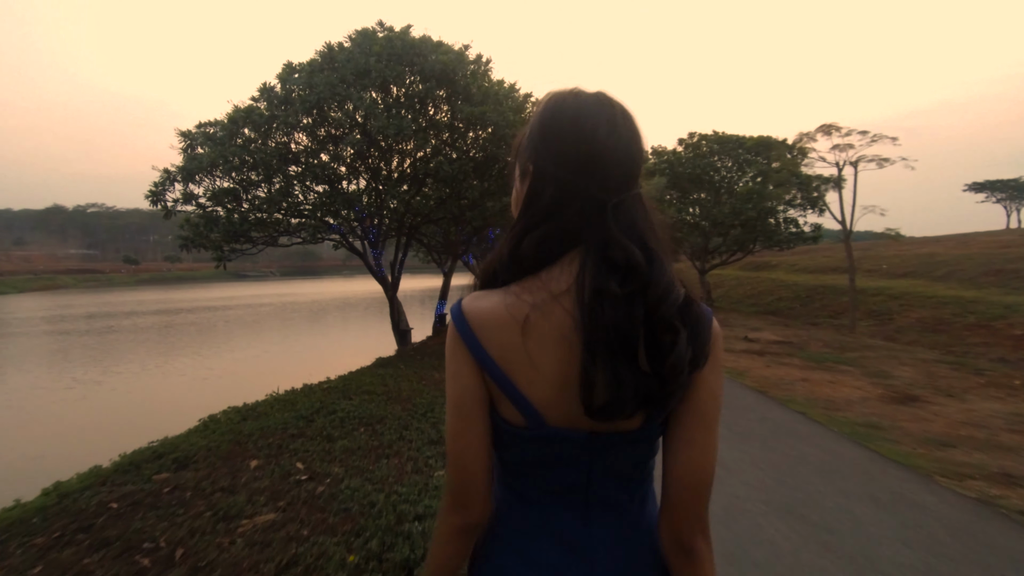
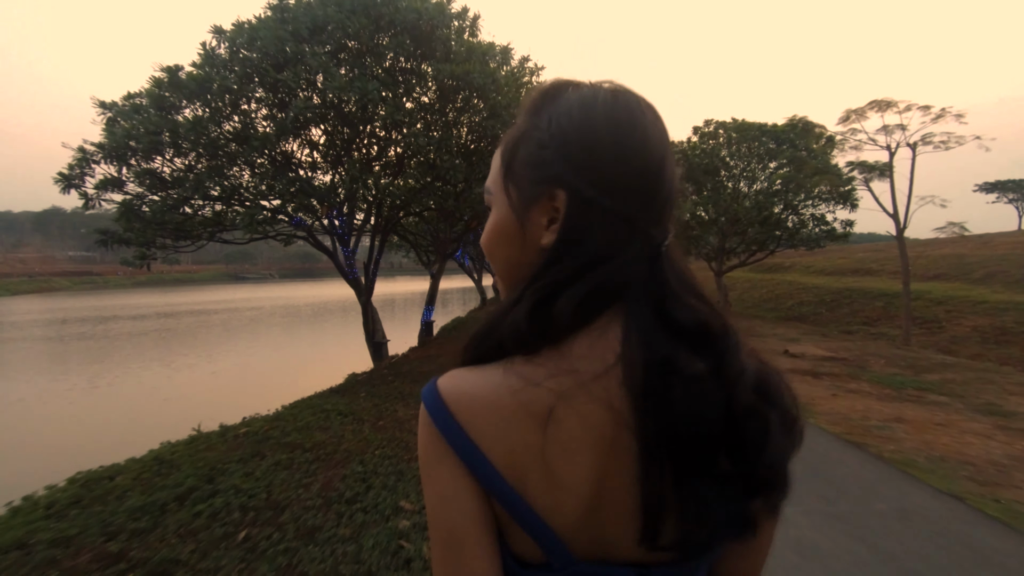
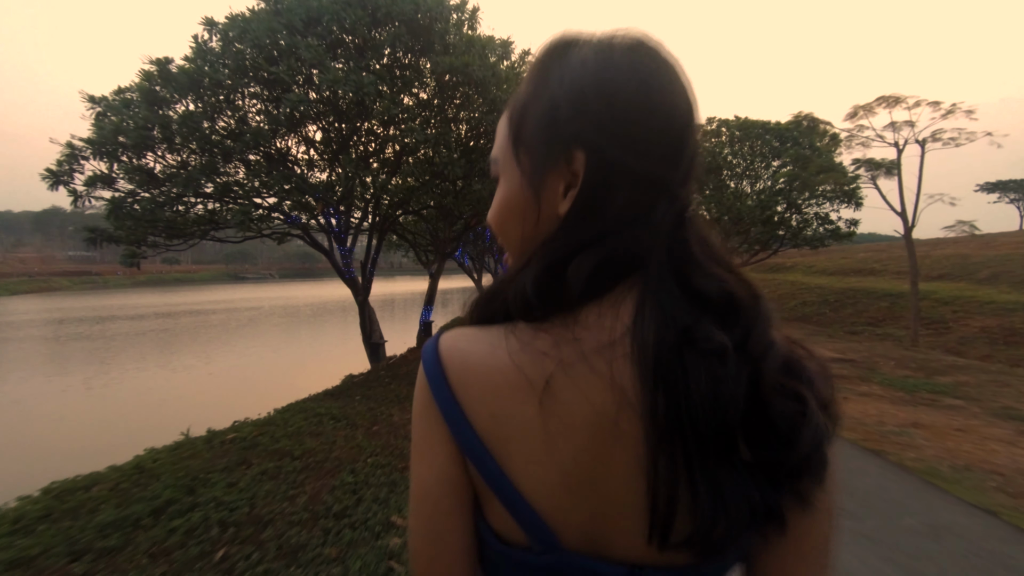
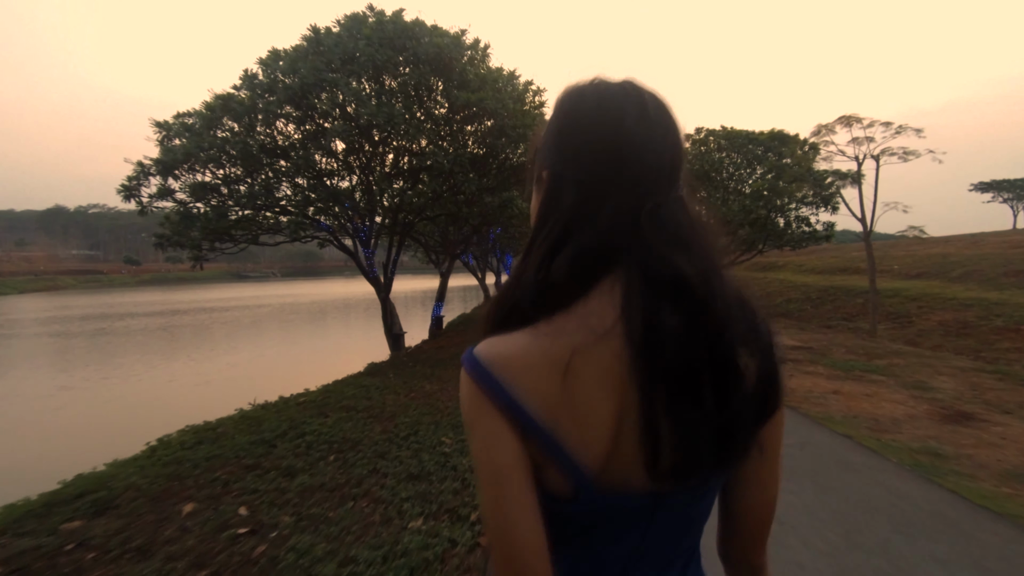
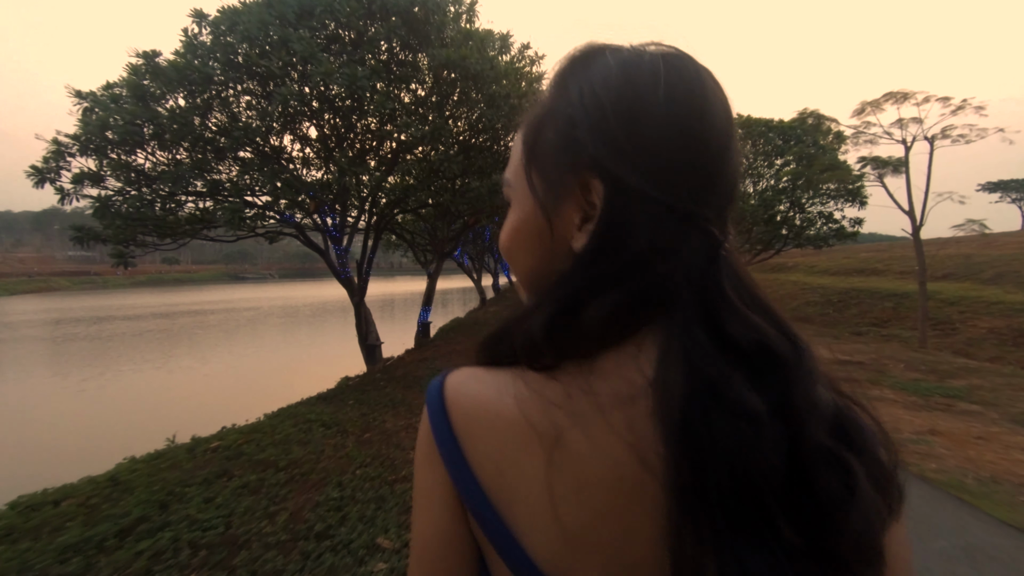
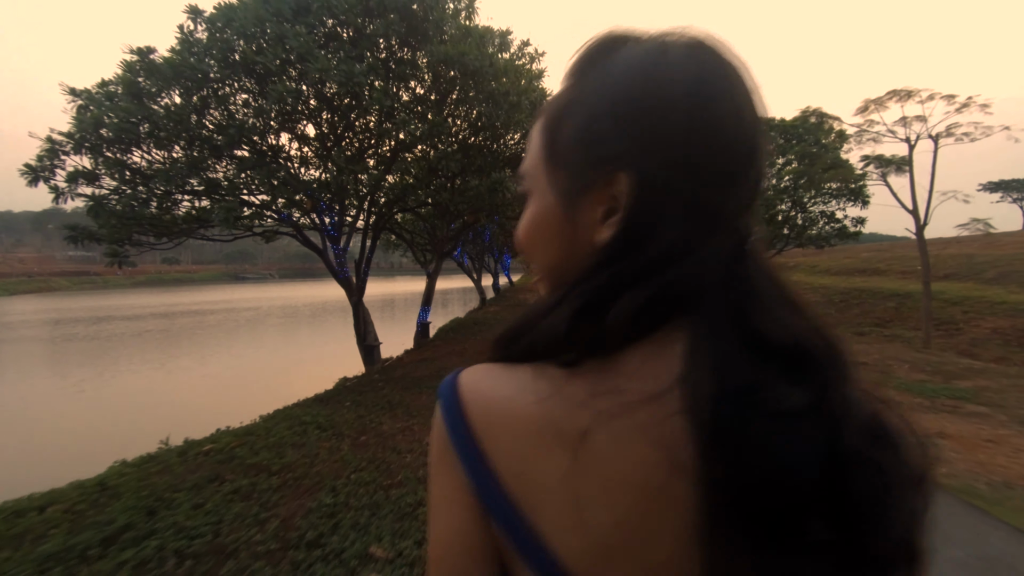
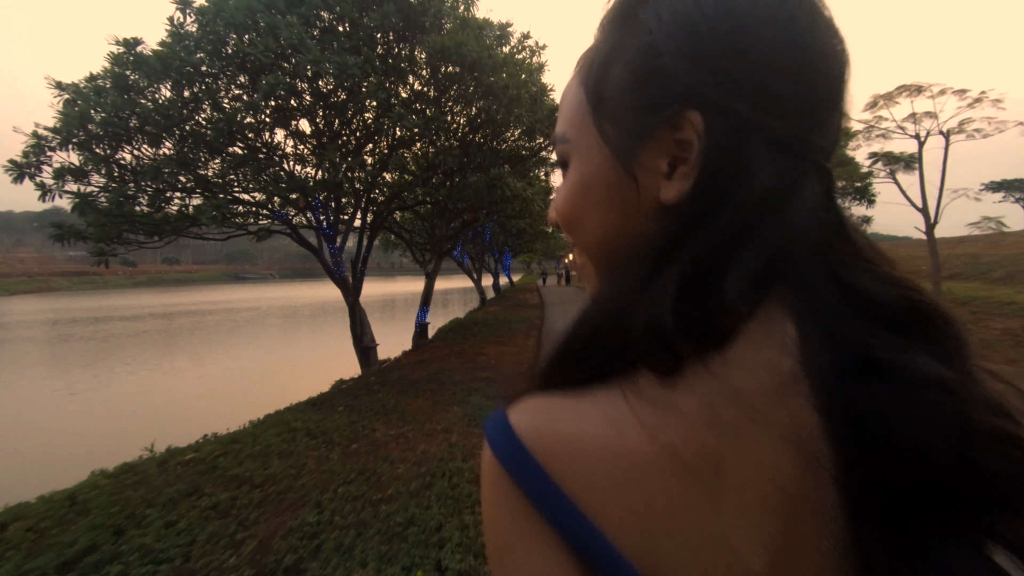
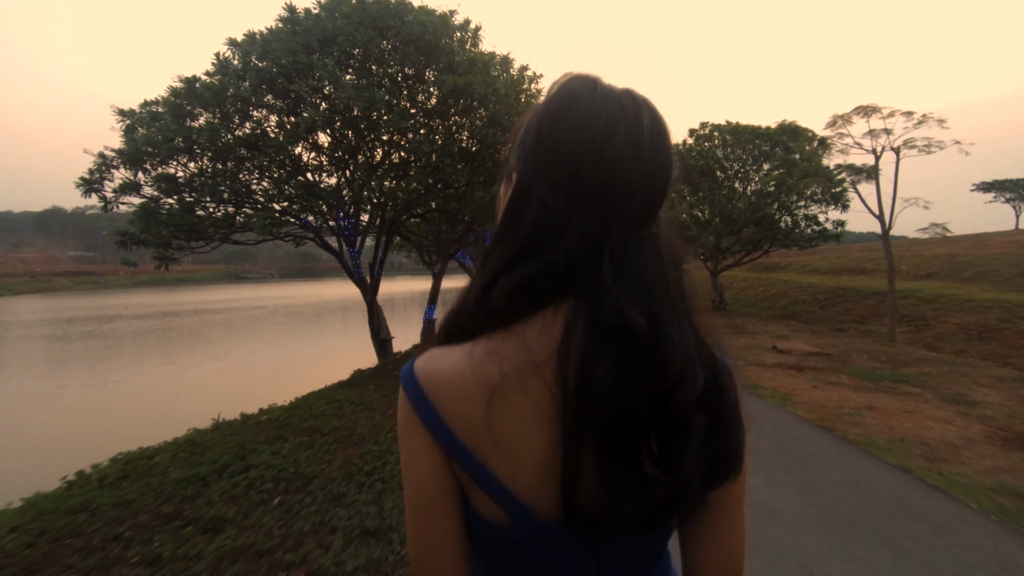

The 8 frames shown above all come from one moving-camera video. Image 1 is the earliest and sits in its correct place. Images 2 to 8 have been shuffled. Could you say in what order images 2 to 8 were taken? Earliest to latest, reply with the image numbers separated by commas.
4, 8, 3, 5, 7, 6, 2
